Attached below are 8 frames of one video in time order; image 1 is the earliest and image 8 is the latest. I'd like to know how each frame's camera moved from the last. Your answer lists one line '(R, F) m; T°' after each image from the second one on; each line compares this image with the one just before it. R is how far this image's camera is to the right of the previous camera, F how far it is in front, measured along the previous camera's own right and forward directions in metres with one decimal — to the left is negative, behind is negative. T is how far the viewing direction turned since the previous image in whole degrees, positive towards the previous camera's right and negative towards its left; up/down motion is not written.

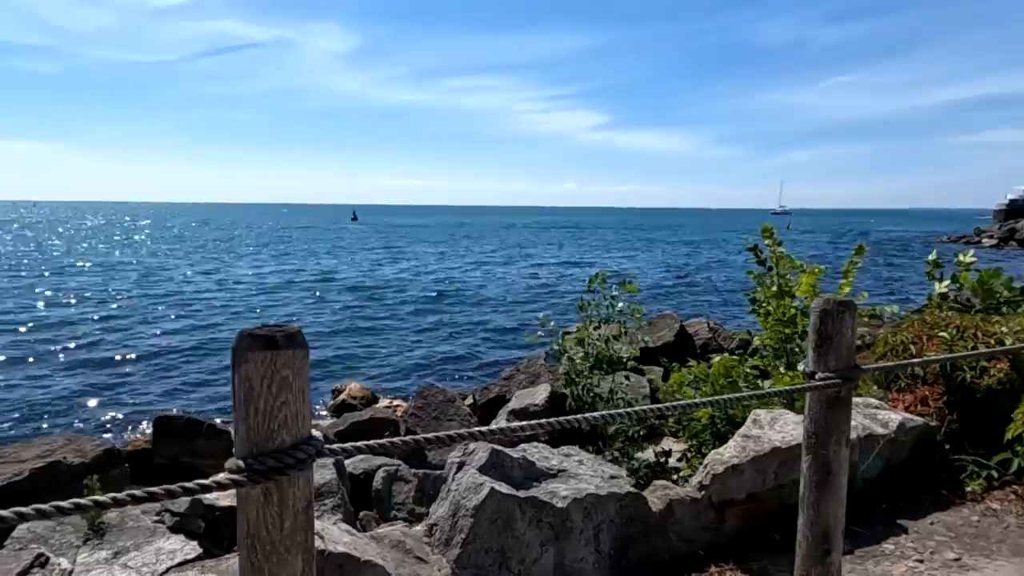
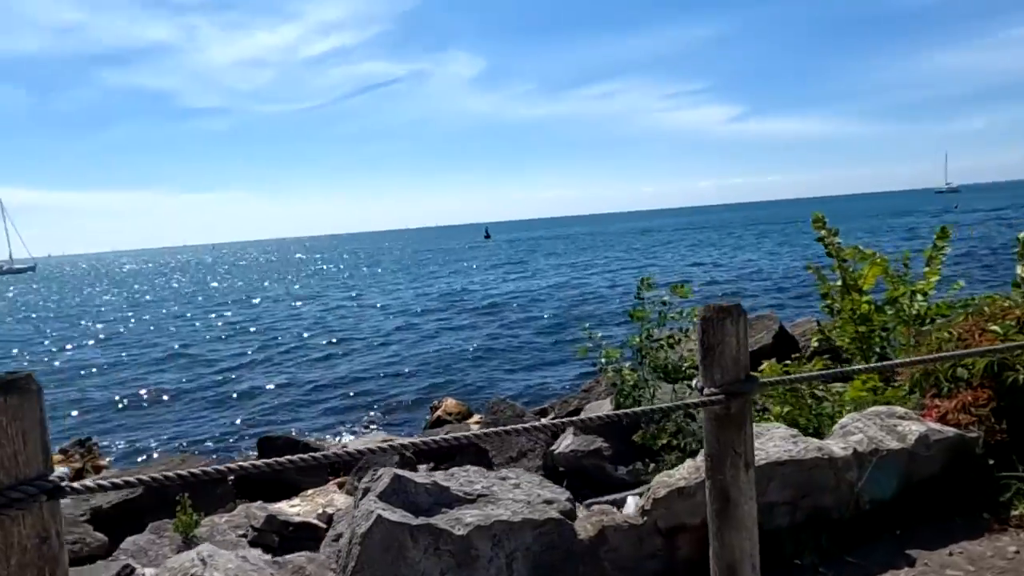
(+1.3, +0.2) m; -12°
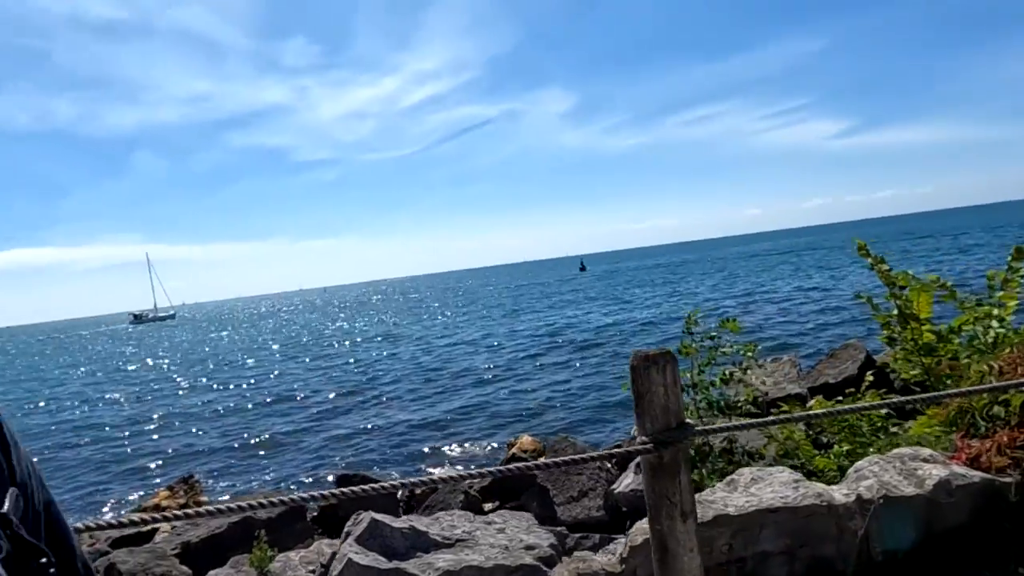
(+0.7, -0.1) m; -8°
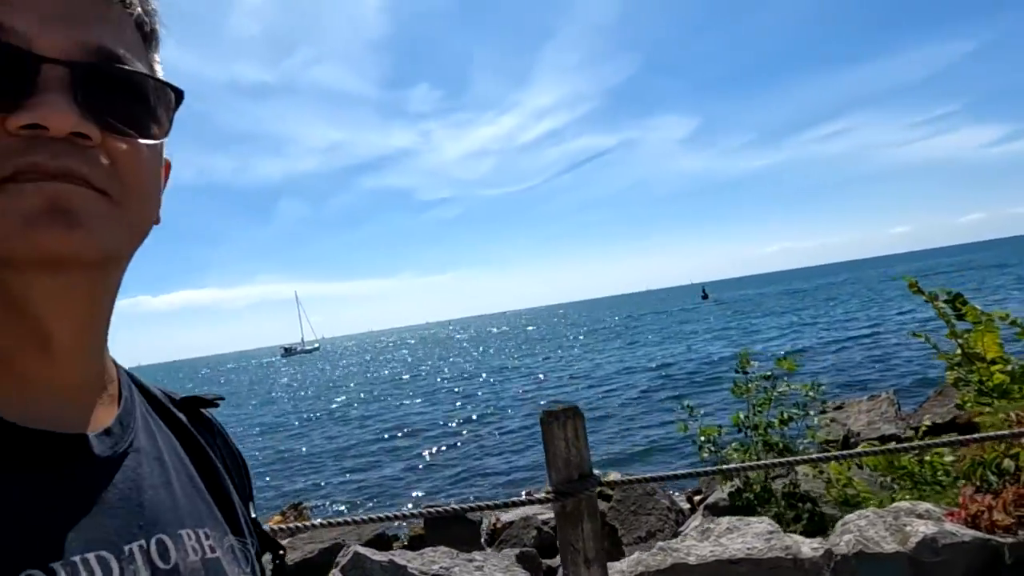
(+0.9, -0.3) m; -10°
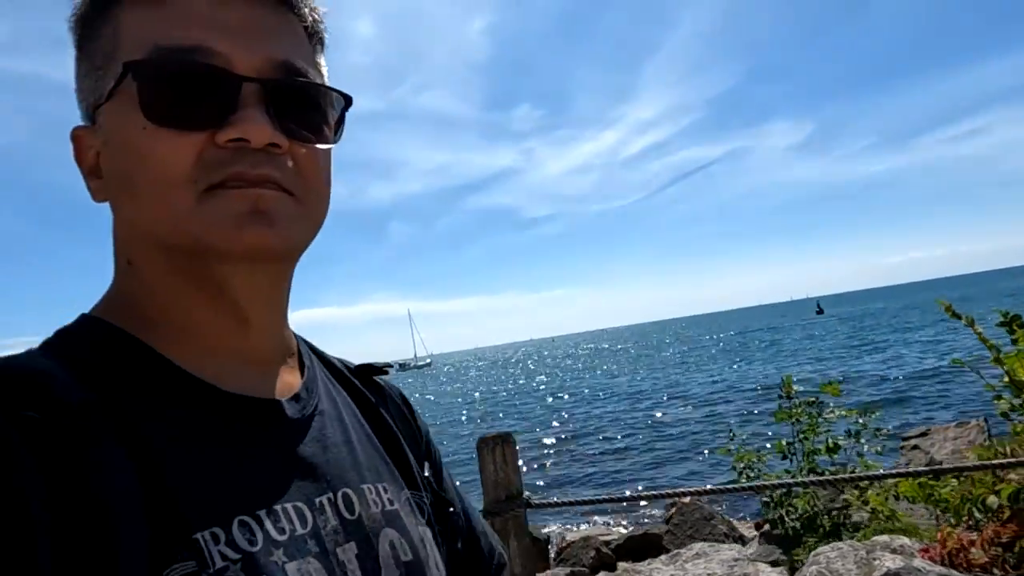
(+0.8, -0.3) m; -9°
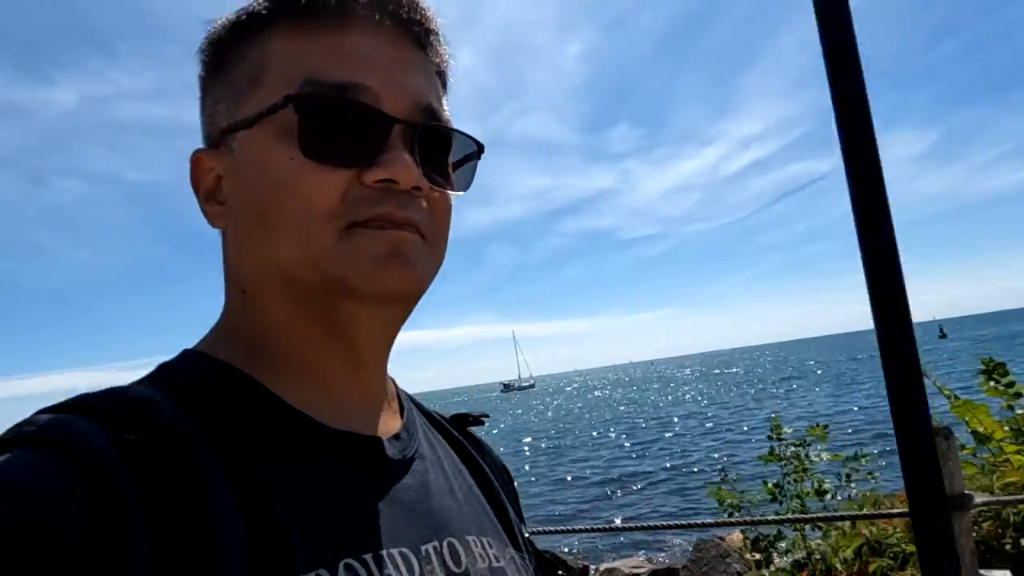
(+1.3, -0.6) m; -8°
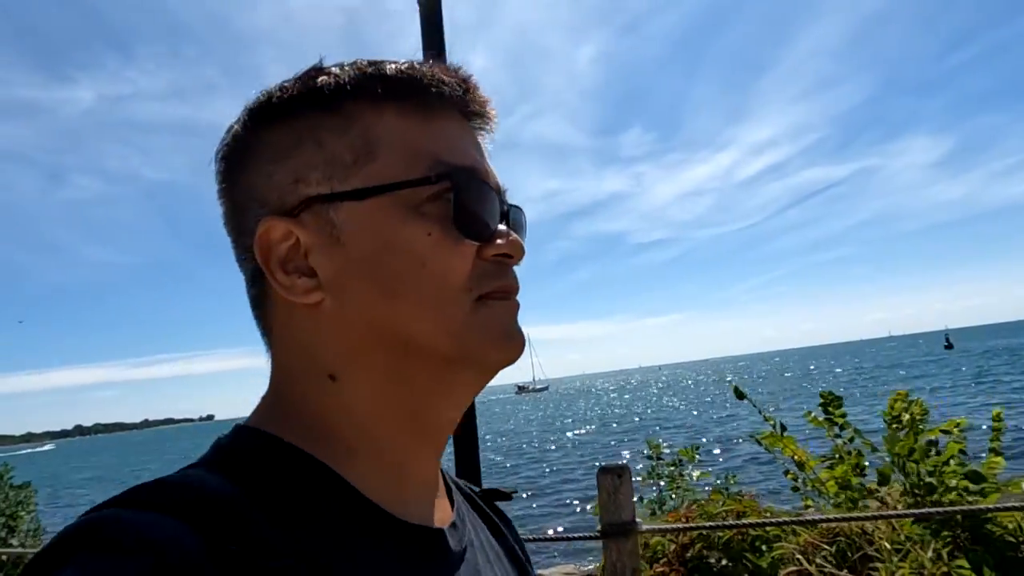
(+1.5, -0.7) m; -1°
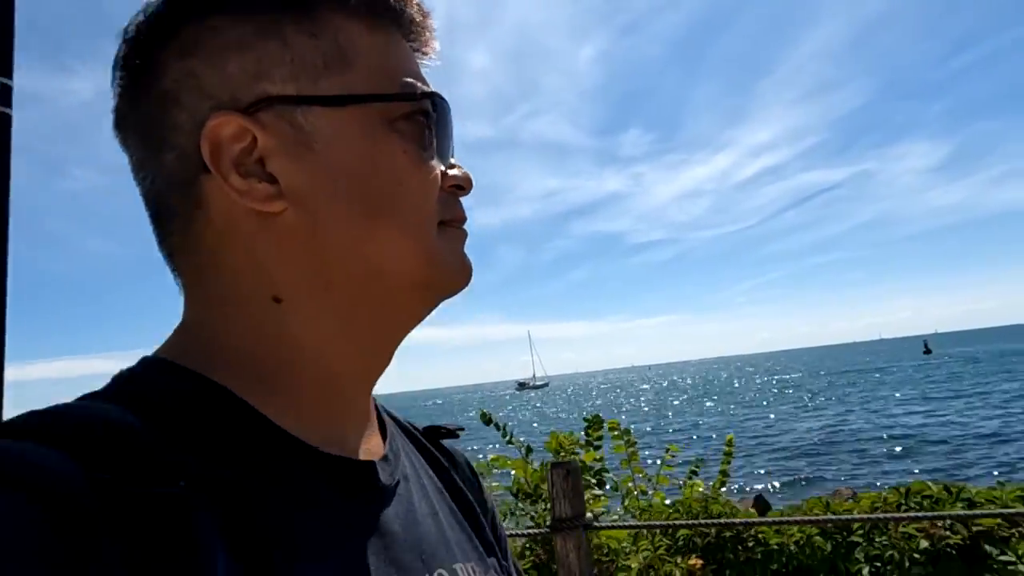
(+1.5, -0.1) m; 0°
